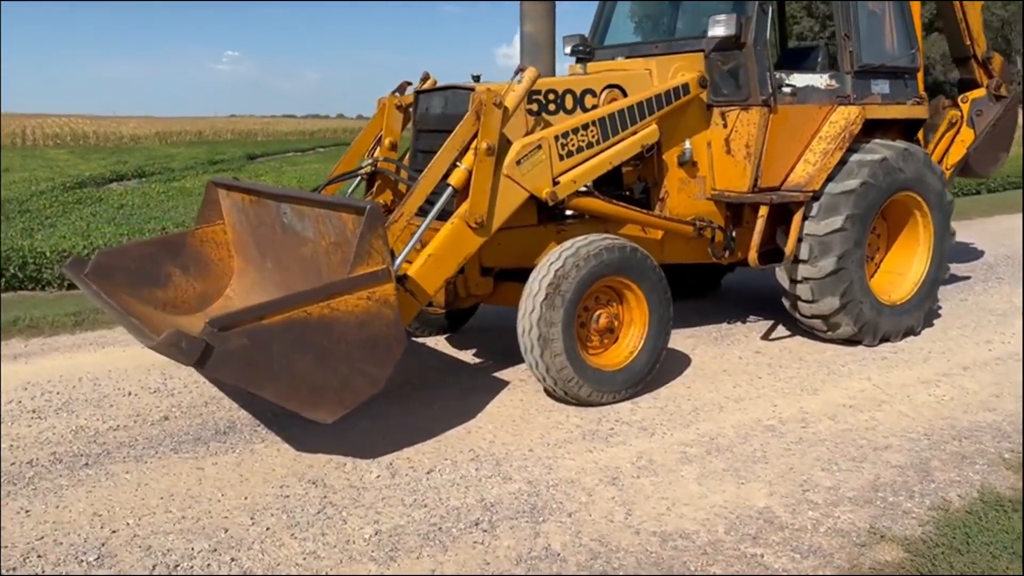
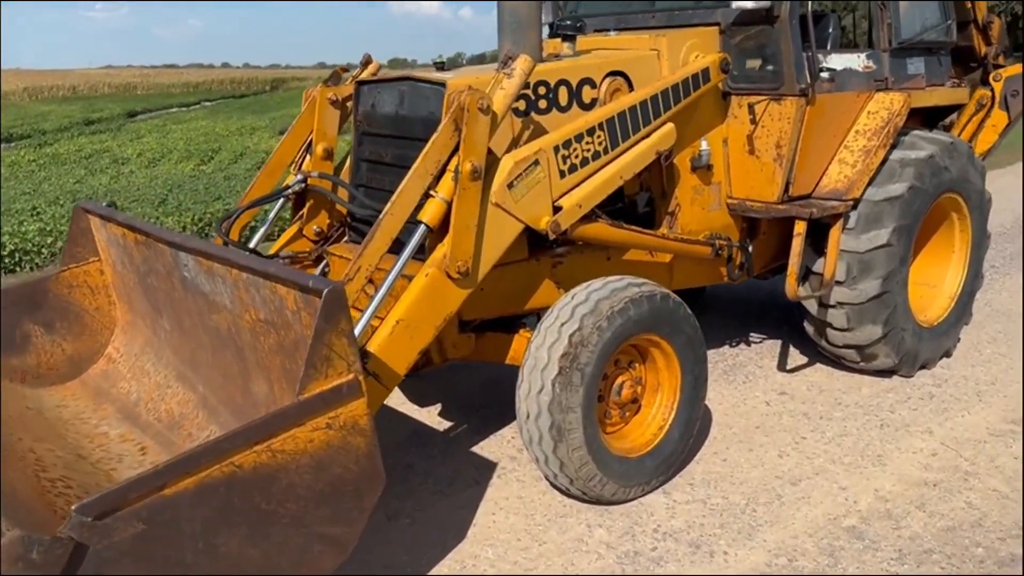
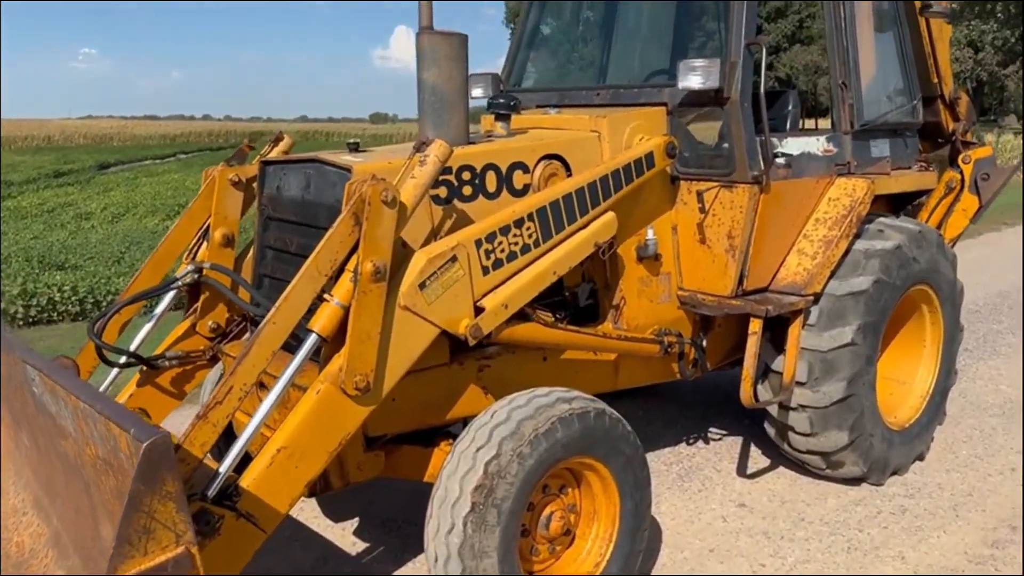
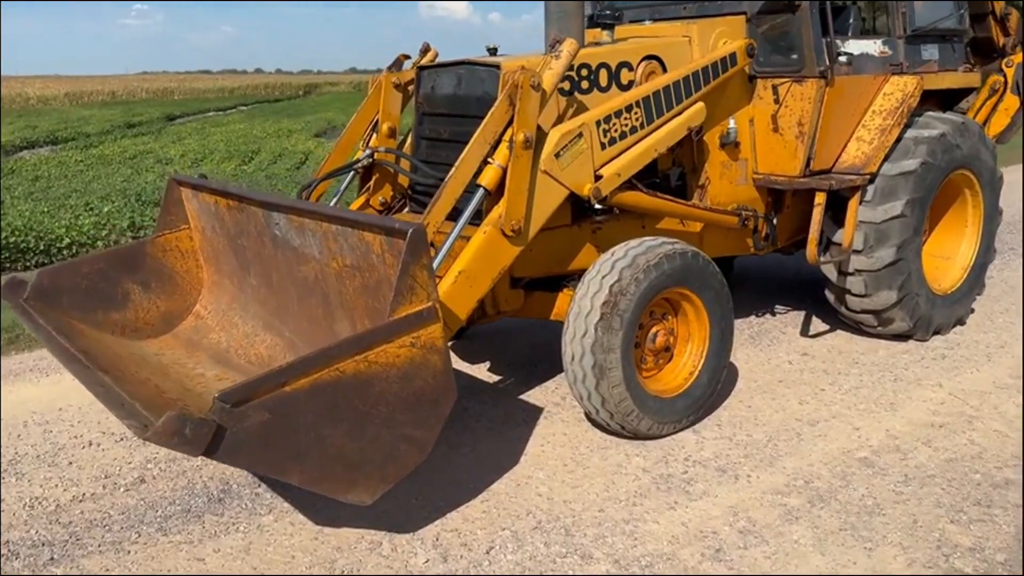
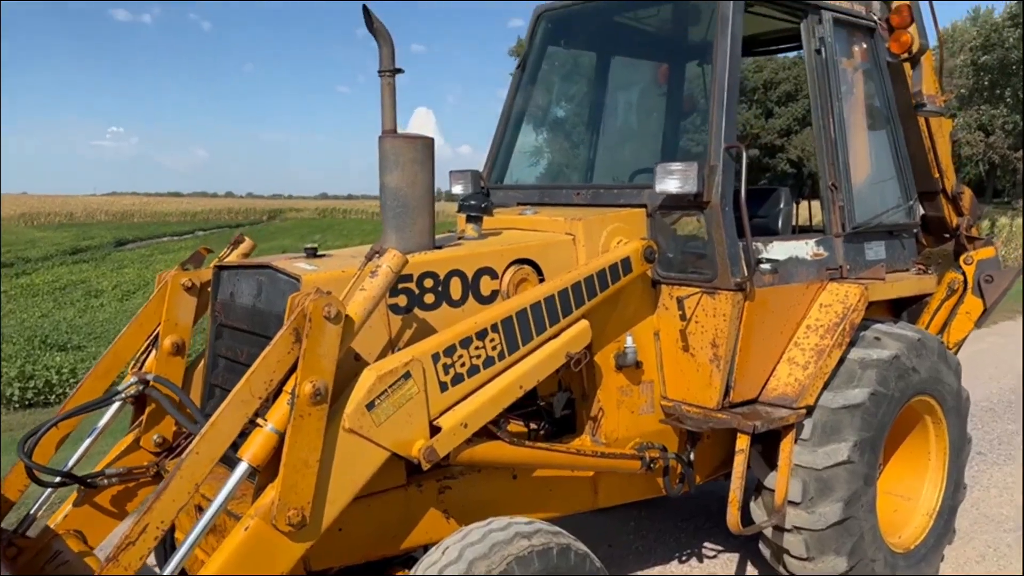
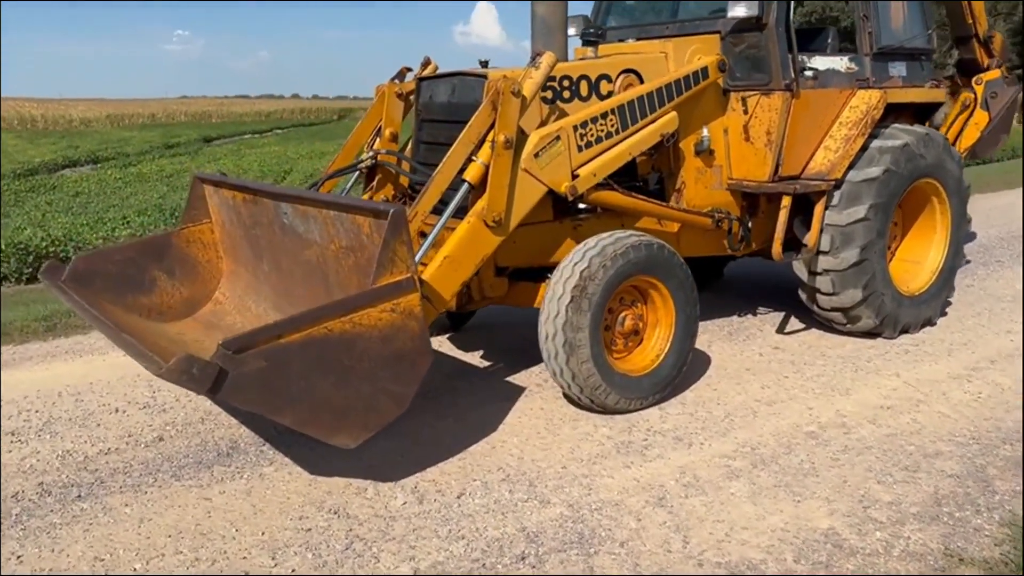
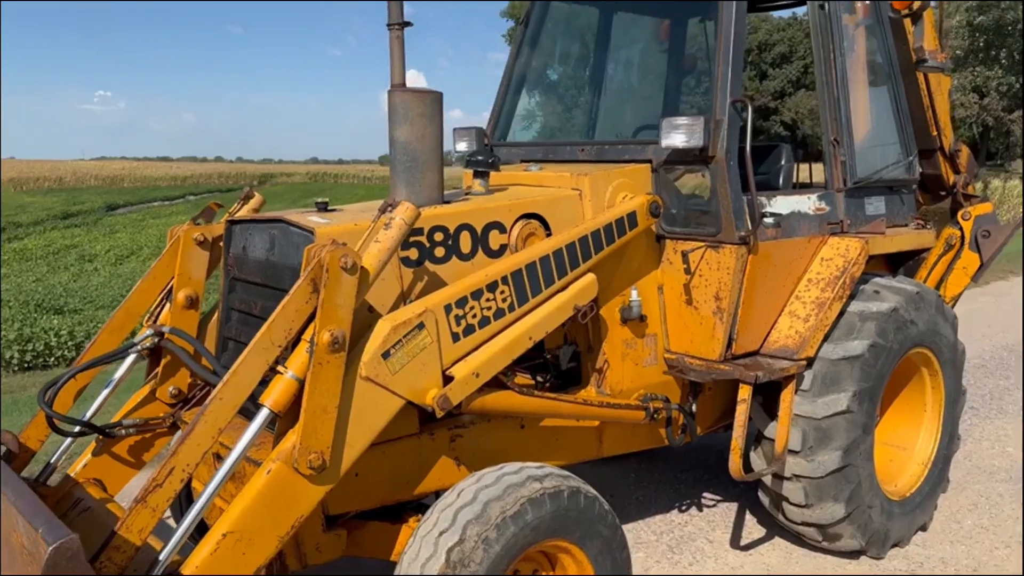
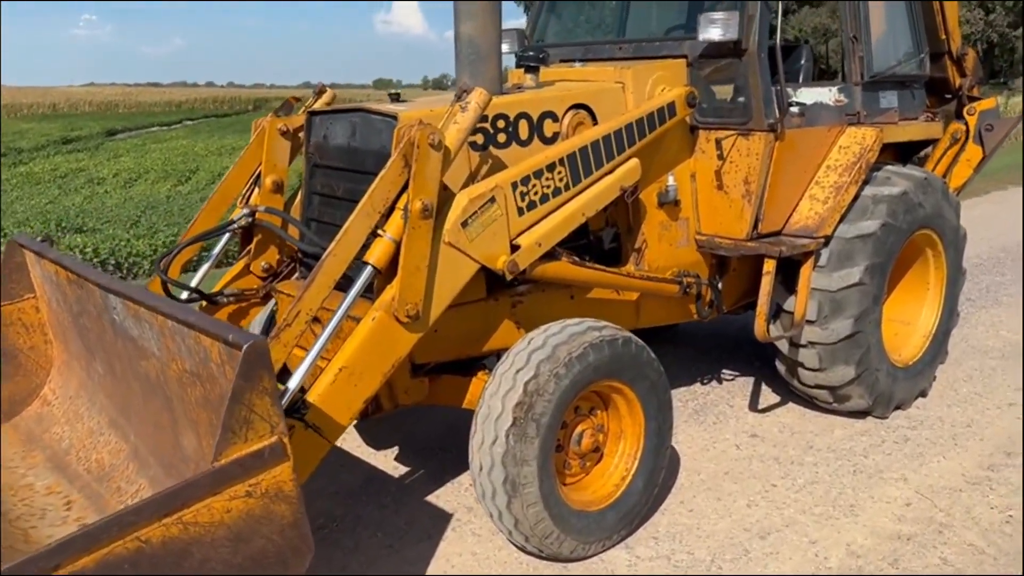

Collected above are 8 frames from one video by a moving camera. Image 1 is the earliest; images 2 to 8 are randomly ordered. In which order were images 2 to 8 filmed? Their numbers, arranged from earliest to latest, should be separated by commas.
6, 4, 2, 8, 3, 7, 5
